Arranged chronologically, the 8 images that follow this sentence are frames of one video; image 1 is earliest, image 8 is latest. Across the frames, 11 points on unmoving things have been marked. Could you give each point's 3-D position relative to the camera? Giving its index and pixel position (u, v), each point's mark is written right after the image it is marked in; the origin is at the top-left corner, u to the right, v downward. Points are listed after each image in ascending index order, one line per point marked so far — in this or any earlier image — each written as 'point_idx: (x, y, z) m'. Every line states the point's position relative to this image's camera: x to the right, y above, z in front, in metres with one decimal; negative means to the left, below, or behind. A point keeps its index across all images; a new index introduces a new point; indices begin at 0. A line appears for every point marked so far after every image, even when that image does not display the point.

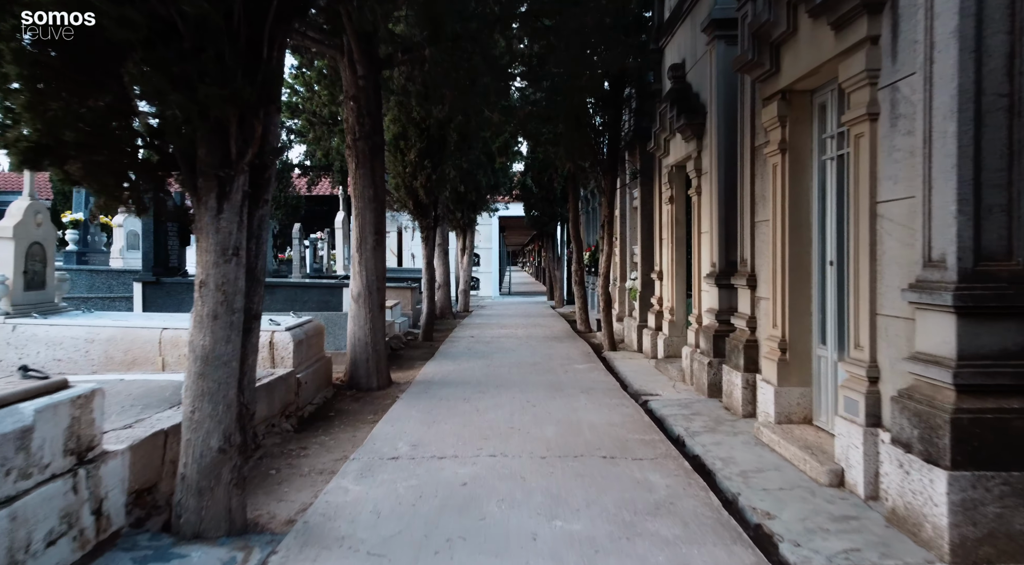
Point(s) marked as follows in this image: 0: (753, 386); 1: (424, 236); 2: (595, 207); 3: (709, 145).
0: (+2.3, -1.0, +6.6) m
1: (-1.7, +0.9, +13.4) m
2: (+2.1, +1.9, +17.4) m
3: (+2.4, +1.7, +8.3) m
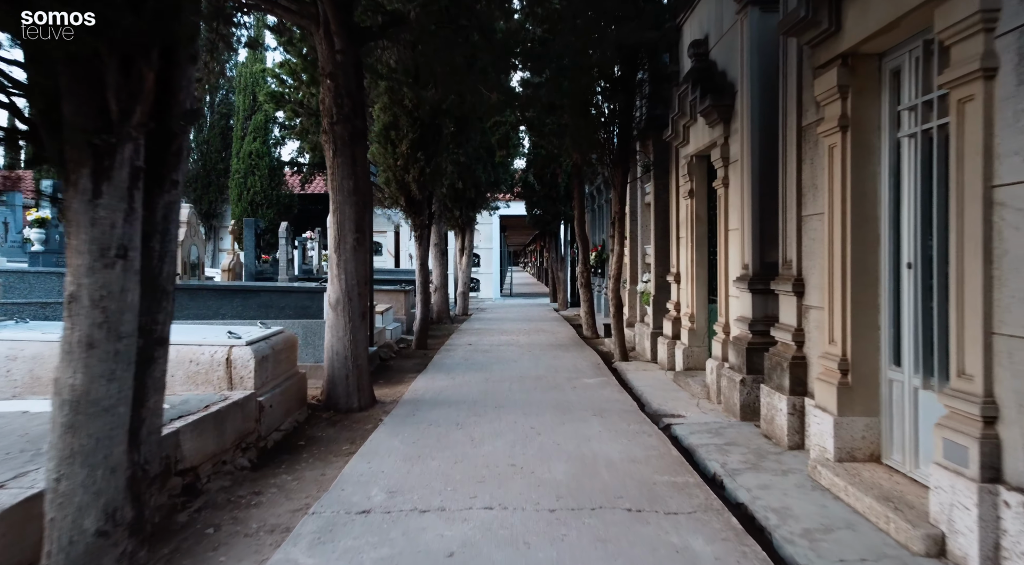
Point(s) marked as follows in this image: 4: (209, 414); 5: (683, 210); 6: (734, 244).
0: (+2.3, -1.0, +5.5) m
1: (-1.7, +0.9, +12.4) m
2: (+2.2, +1.8, +16.4) m
3: (+2.4, +1.6, +7.3) m
4: (-2.1, -0.9, +4.9) m
5: (+2.4, +1.0, +9.6) m
6: (+2.4, +0.4, +7.5) m
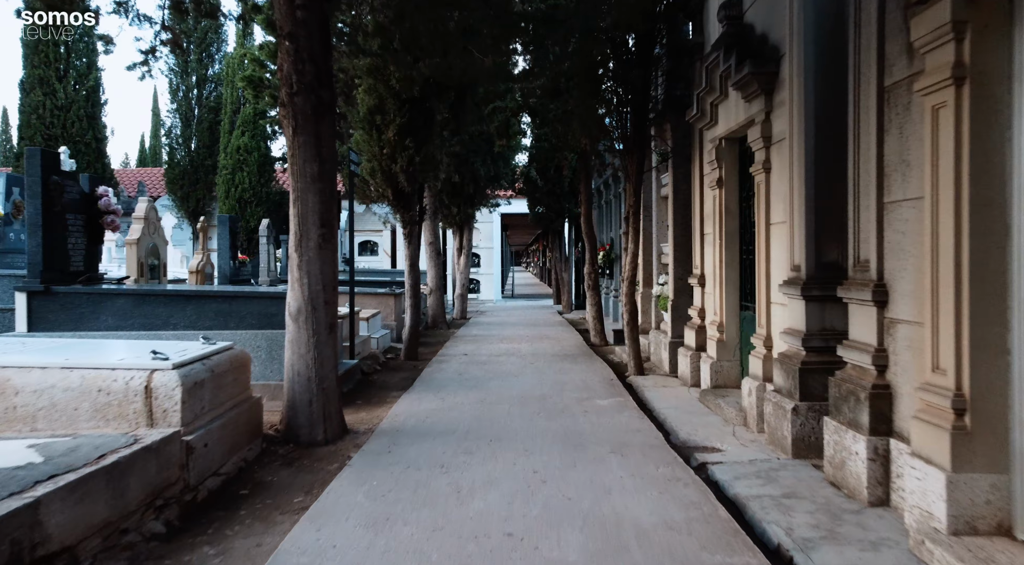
0: (+2.3, -1.1, +4.2) m
1: (-1.7, +0.8, +11.1) m
2: (+2.2, +1.8, +15.1) m
3: (+2.4, +1.6, +6.0) m
4: (-2.2, -1.0, +3.6) m
5: (+2.4, +1.0, +8.3) m
6: (+2.4, +0.4, +6.2) m
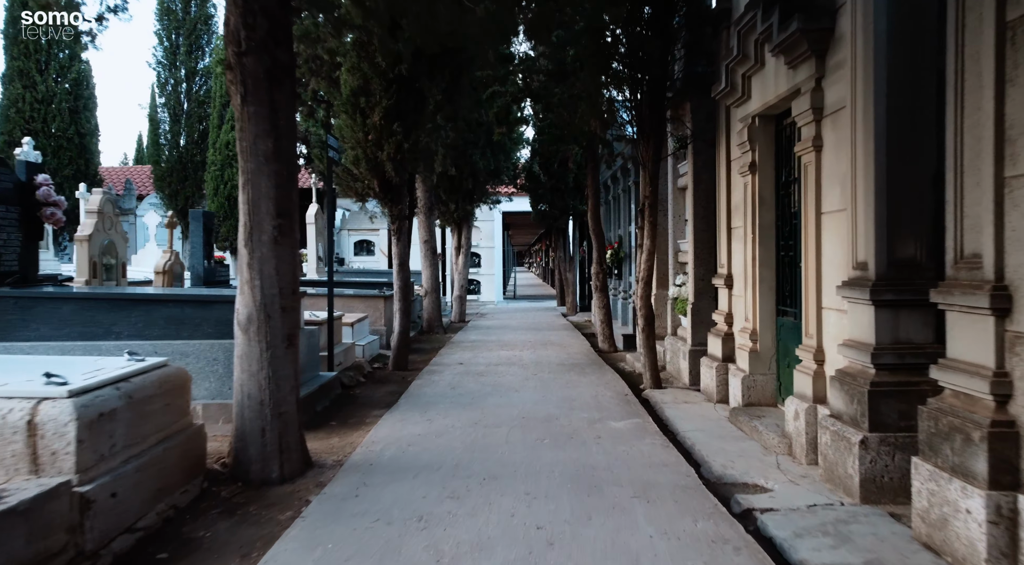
0: (+2.3, -1.1, +3.1) m
1: (-1.7, +0.8, +10.0) m
2: (+2.2, +1.8, +14.0) m
3: (+2.4, +1.6, +4.9) m
4: (-2.2, -1.0, +2.5) m
5: (+2.4, +1.0, +7.2) m
6: (+2.4, +0.4, +5.1) m
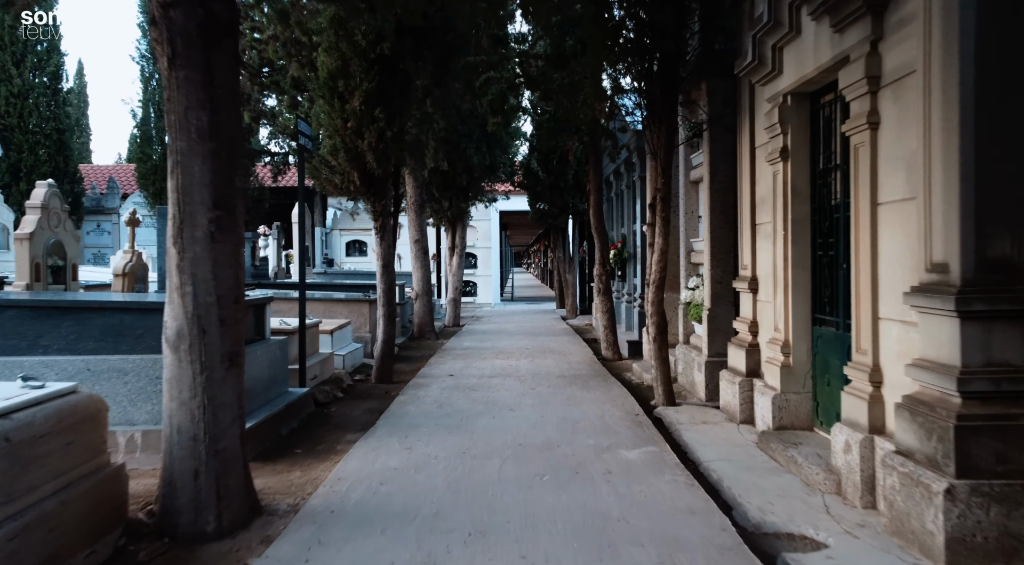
0: (+2.2, -1.1, +2.2) m
1: (-1.8, +0.8, +9.1) m
2: (+2.1, +1.8, +13.1) m
3: (+2.3, +1.5, +4.0) m
4: (-2.2, -1.0, +1.6) m
5: (+2.3, +0.9, +6.3) m
6: (+2.3, +0.3, +4.2) m
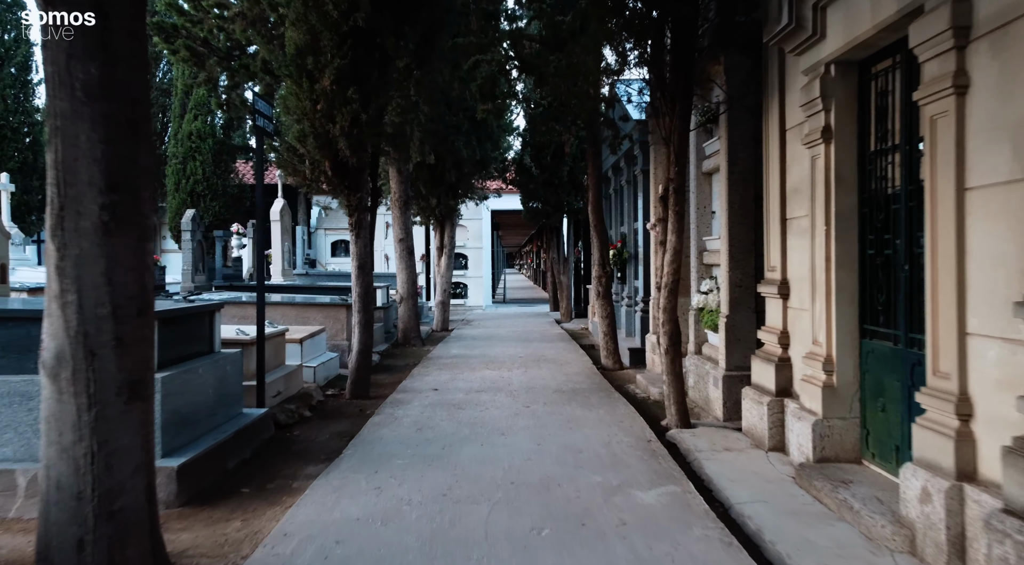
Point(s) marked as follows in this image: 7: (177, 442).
0: (+2.2, -1.1, +1.3) m
1: (-1.9, +0.7, +8.1) m
2: (+2.0, +1.7, +12.1) m
3: (+2.3, +1.5, +3.0) m
4: (-2.2, -1.0, +0.6) m
5: (+2.2, +0.9, +5.4) m
6: (+2.3, +0.3, +3.2) m
7: (-2.3, -1.1, +4.7) m
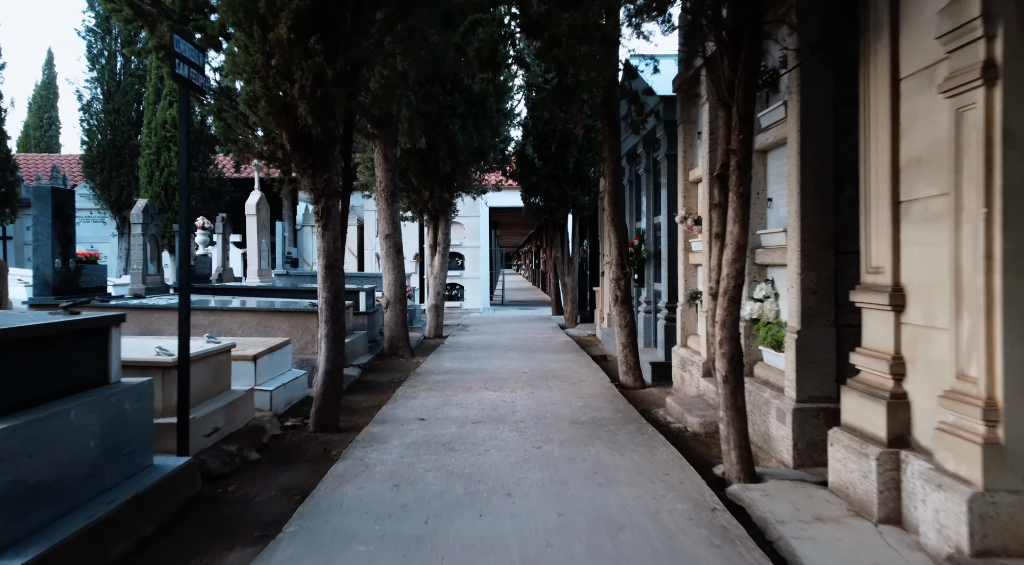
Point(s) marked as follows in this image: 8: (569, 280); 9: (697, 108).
0: (+2.3, -1.2, -0.3) m
1: (-1.8, +0.7, +6.5) m
2: (+2.0, +1.7, +10.5) m
3: (+2.4, +1.5, +1.4) m
4: (-2.1, -1.1, -1.0) m
5: (+2.3, +0.8, +3.8) m
6: (+2.4, +0.3, +1.6) m
7: (-2.2, -1.1, +3.1) m
8: (+1.4, +0.1, +17.7) m
9: (+2.4, +2.2, +8.8) m
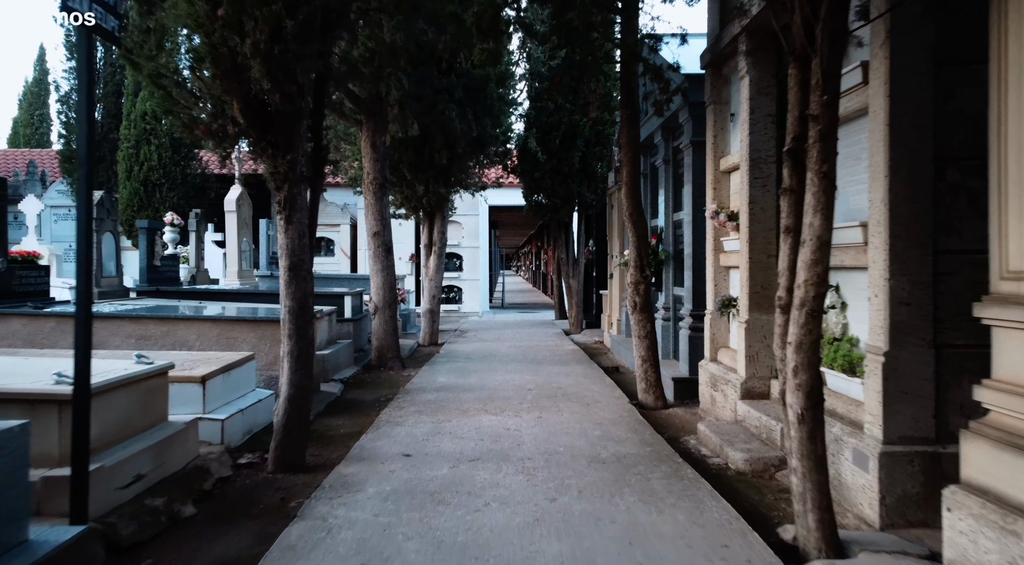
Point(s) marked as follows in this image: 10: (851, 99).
0: (+2.3, -1.2, -1.5) m
1: (-1.8, +0.7, +5.3) m
2: (+2.1, +1.6, +9.4) m
3: (+2.4, +1.4, +0.3) m
4: (-2.1, -1.1, -2.2) m
5: (+2.4, +0.8, +2.6) m
6: (+2.4, +0.2, +0.5) m
7: (-2.2, -1.2, +1.9) m
8: (+1.5, 0.0, +16.5) m
9: (+2.4, +2.2, +7.6) m
10: (+2.3, +1.3, +4.7) m
